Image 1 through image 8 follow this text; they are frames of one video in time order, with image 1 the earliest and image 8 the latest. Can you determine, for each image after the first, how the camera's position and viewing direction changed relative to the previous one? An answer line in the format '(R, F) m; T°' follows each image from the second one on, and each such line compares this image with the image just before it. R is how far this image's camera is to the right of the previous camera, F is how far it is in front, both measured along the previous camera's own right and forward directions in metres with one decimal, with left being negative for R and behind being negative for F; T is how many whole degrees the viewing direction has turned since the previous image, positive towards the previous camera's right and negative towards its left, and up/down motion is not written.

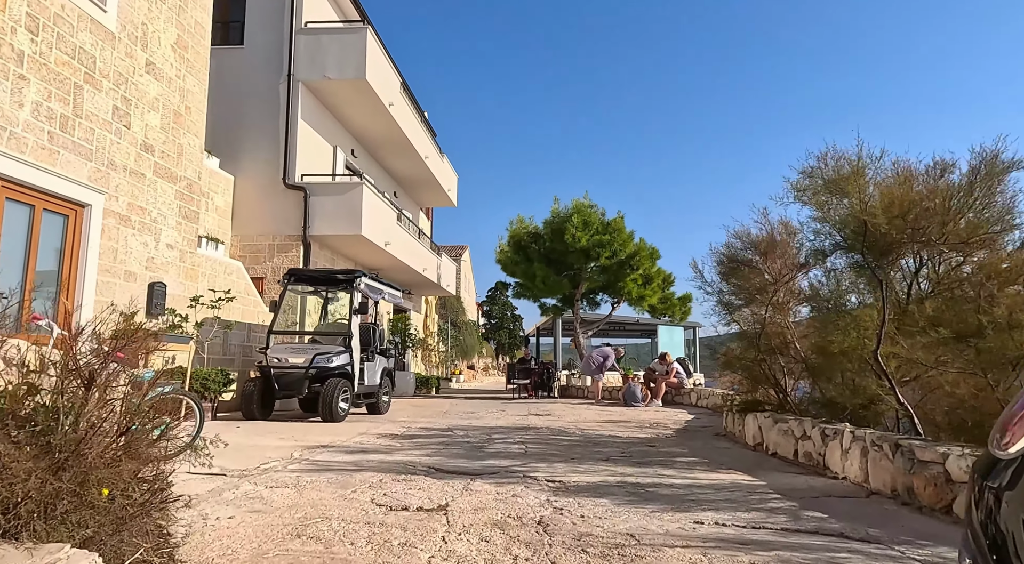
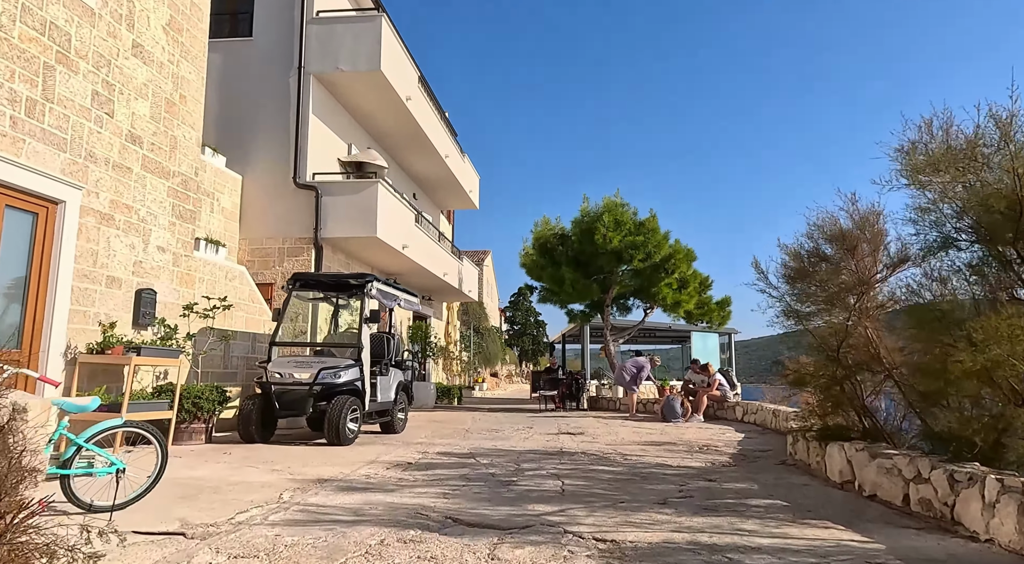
(-0.1, +1.1) m; -2°
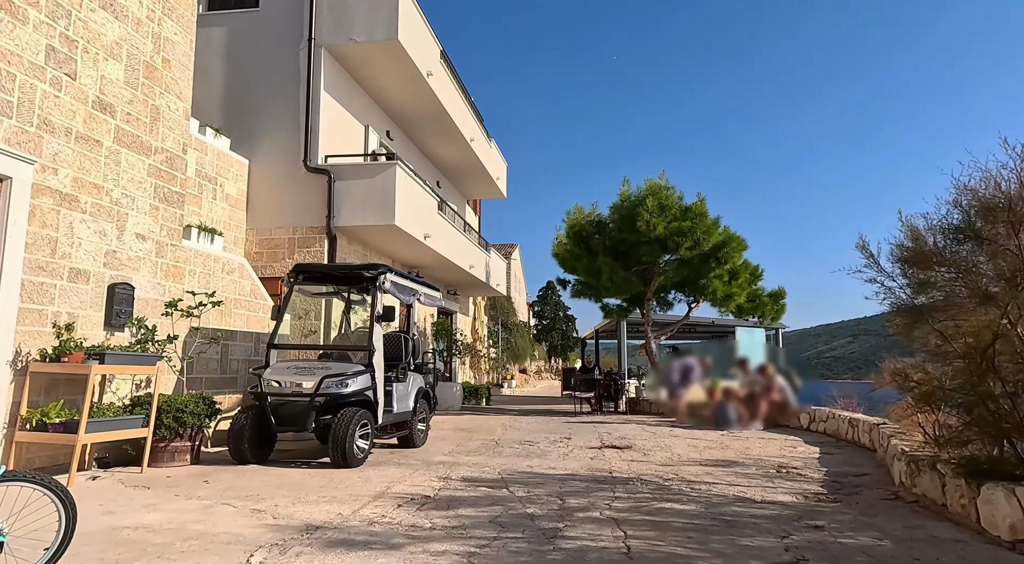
(-0.1, +1.3) m; -2°
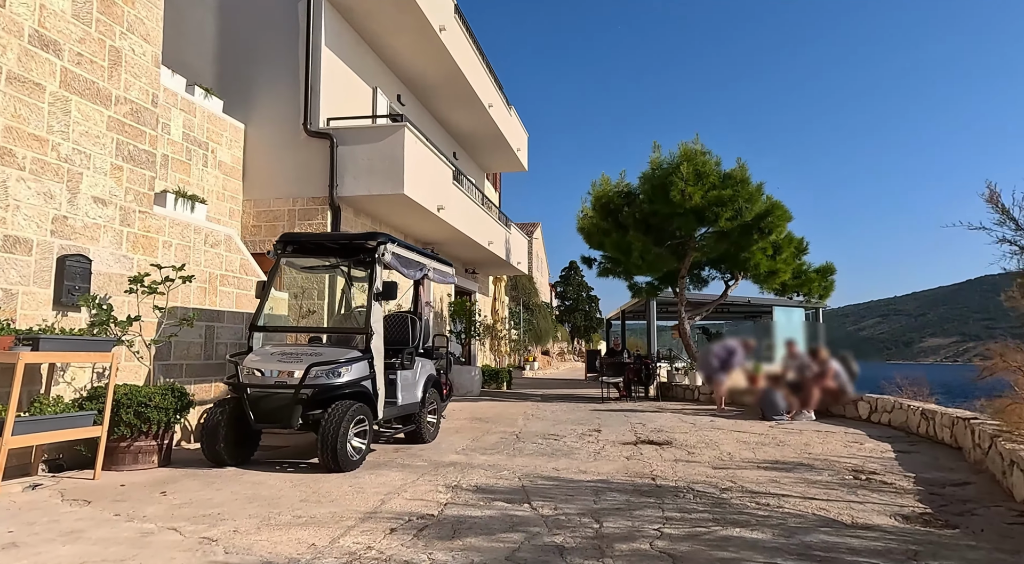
(0.0, +1.1) m; -2°
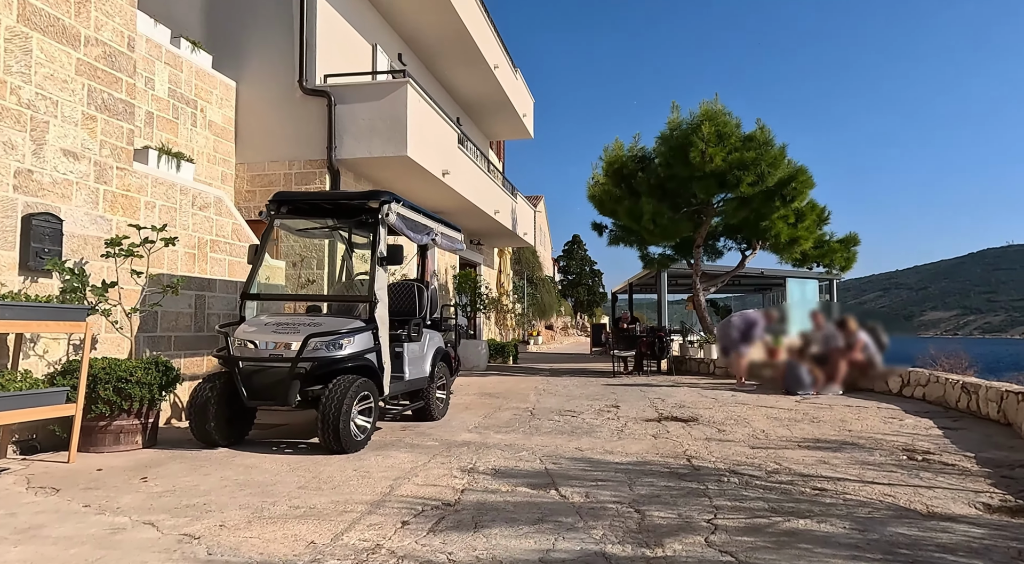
(-0.1, +0.6) m; 0°
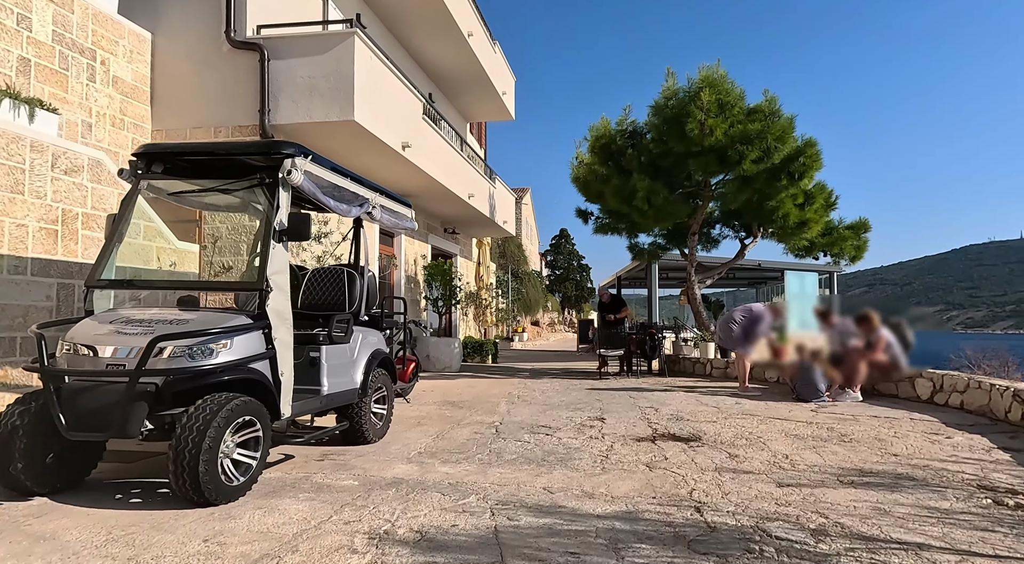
(+0.3, +1.5) m; +1°
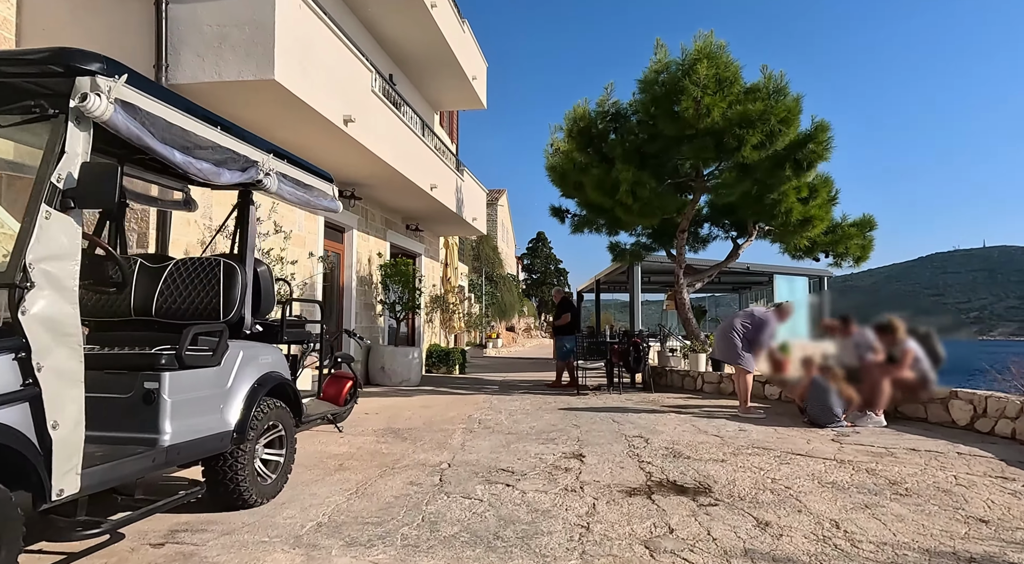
(+0.2, +1.6) m; +2°
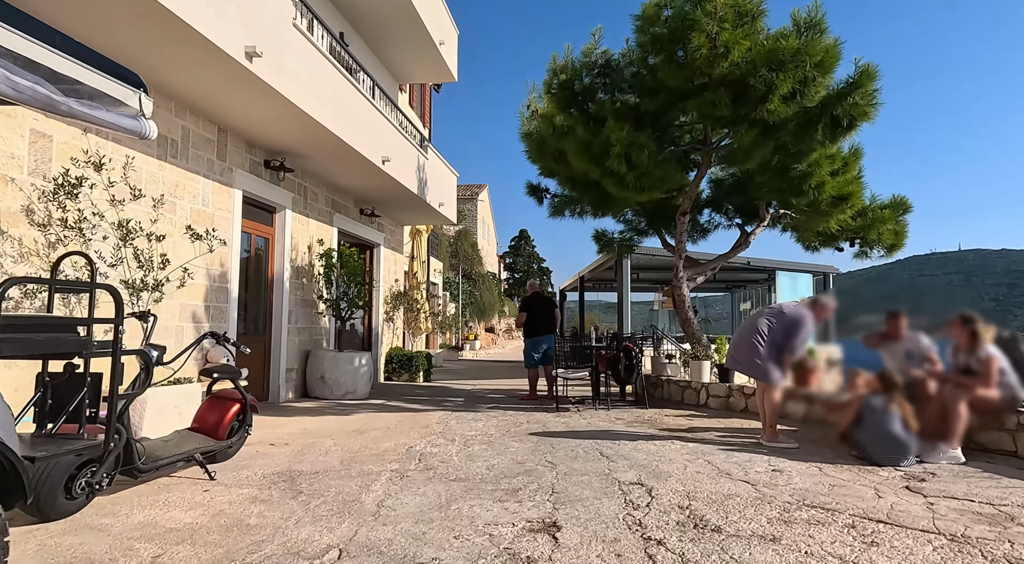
(+0.3, +2.1) m; +1°
